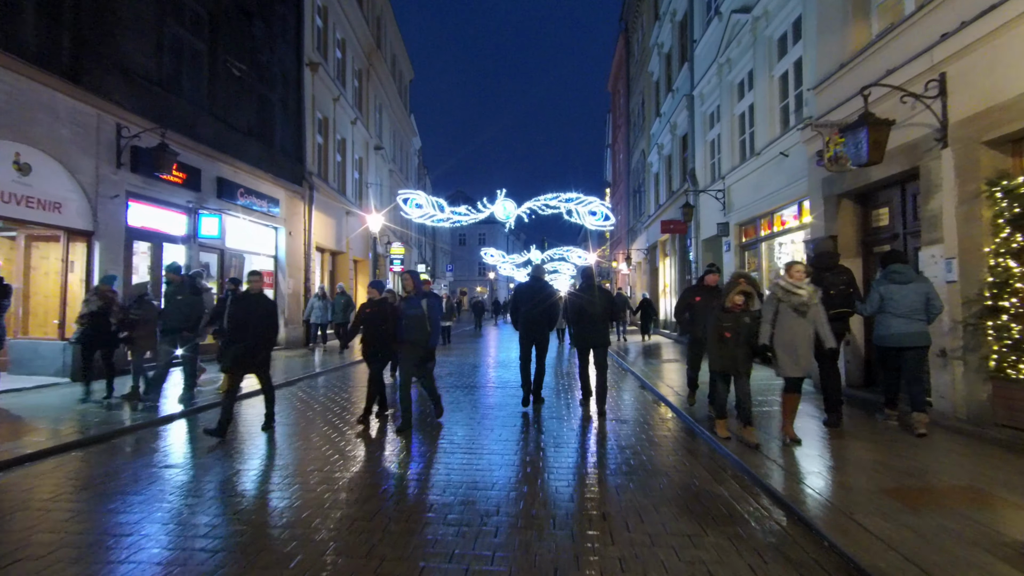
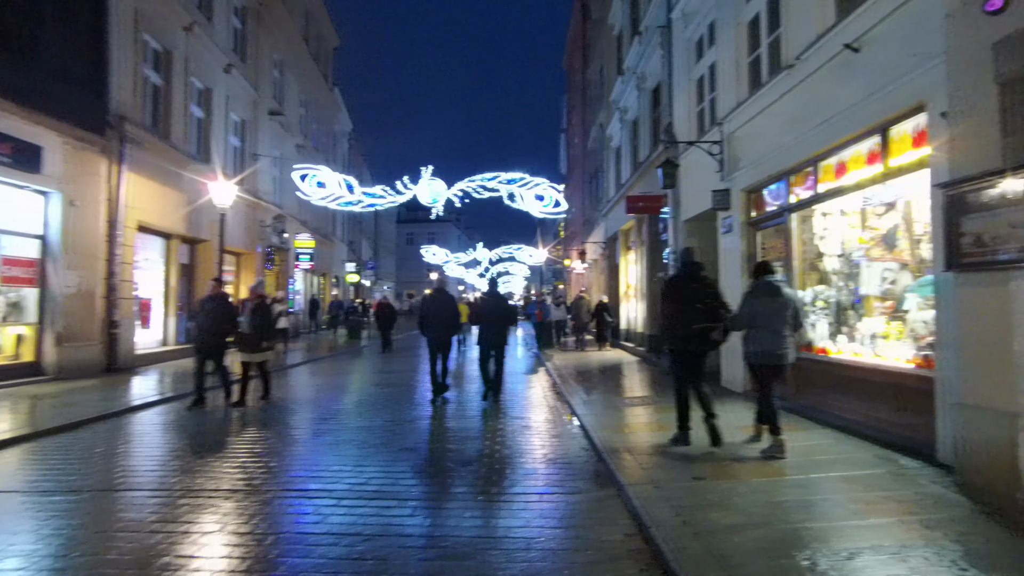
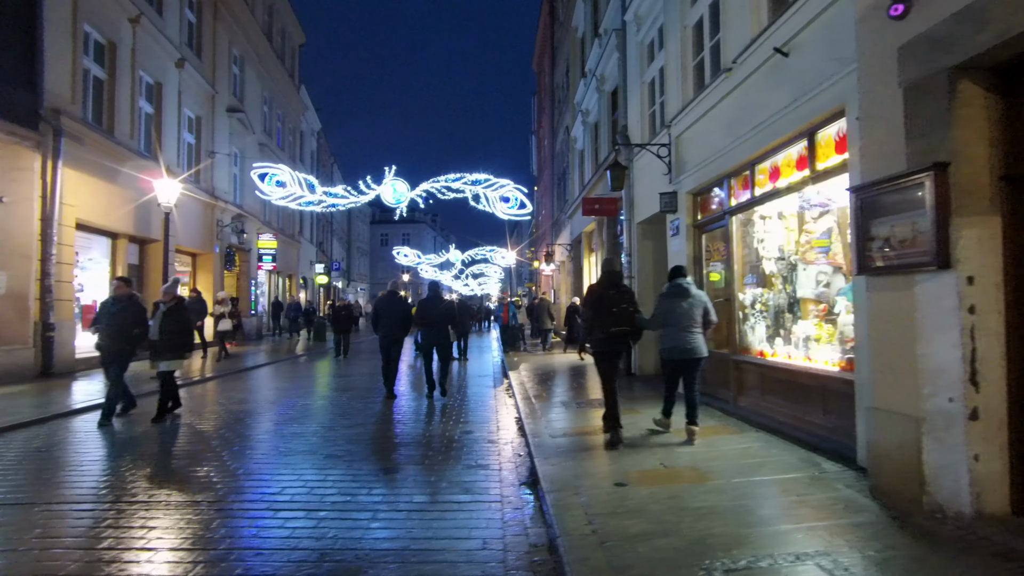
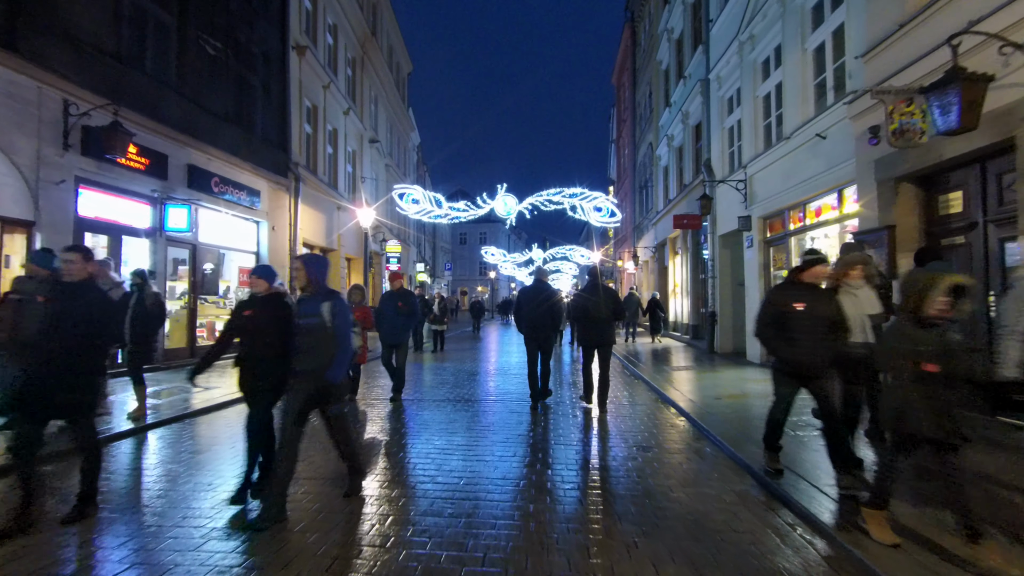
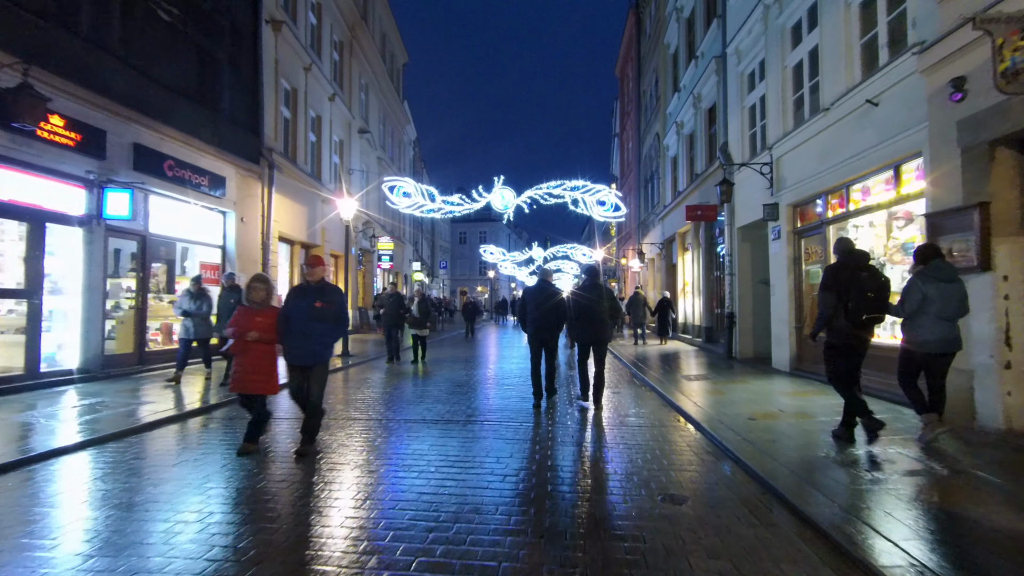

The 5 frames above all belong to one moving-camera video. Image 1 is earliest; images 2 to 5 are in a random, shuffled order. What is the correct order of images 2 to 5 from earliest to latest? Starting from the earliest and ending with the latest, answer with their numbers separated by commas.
4, 5, 2, 3
